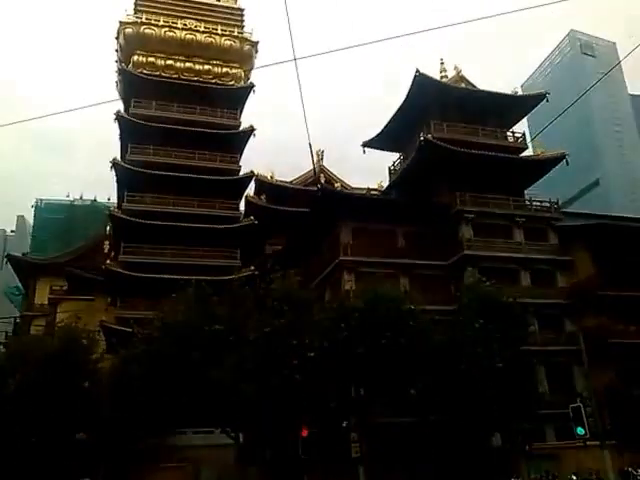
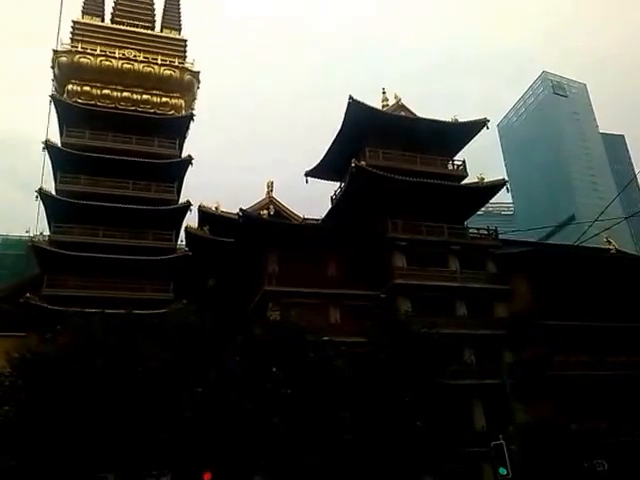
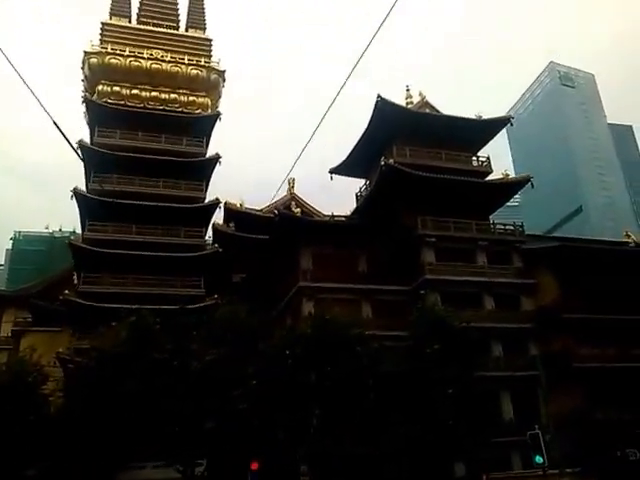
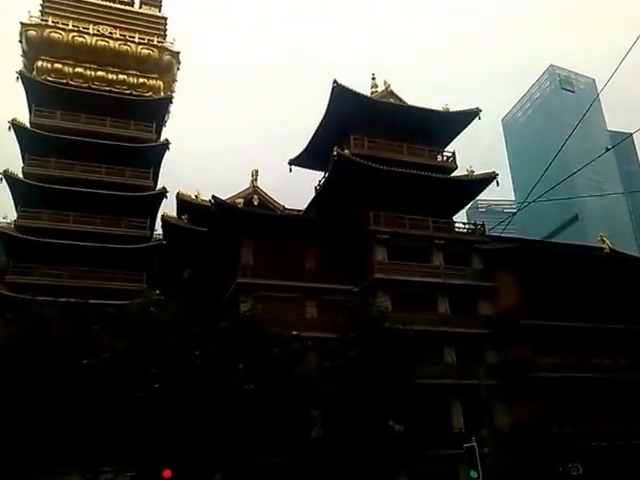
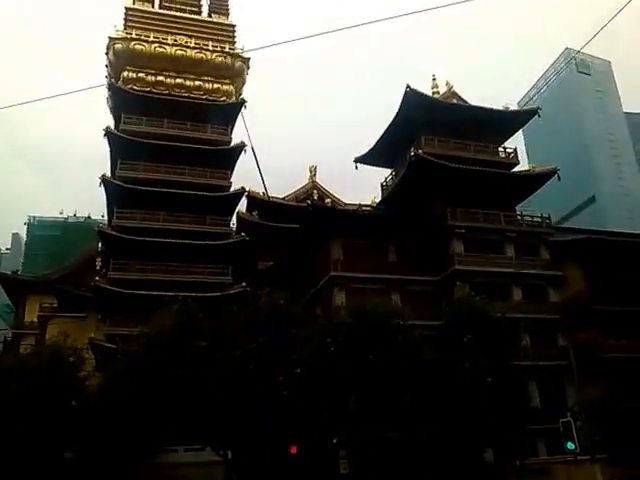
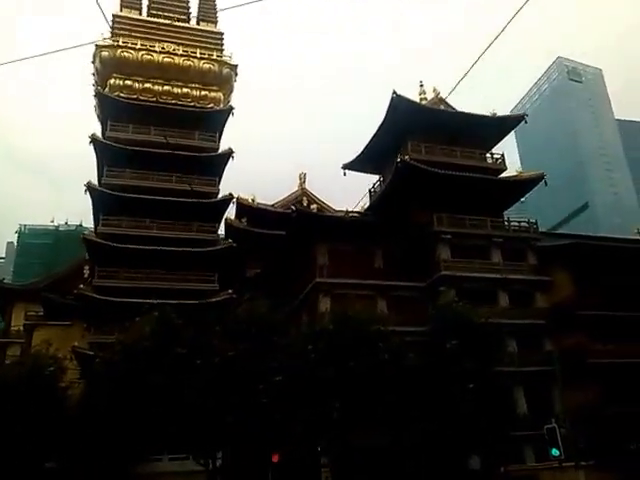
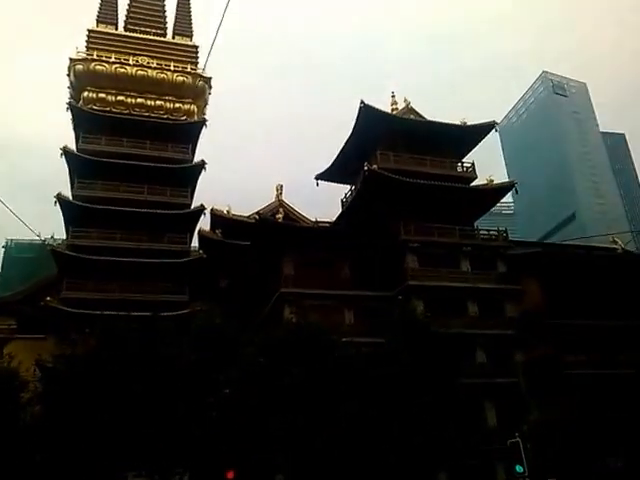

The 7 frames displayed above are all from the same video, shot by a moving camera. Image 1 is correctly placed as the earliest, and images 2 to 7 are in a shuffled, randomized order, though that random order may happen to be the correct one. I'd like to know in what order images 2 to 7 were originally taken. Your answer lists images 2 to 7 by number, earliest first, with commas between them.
5, 6, 3, 7, 2, 4
